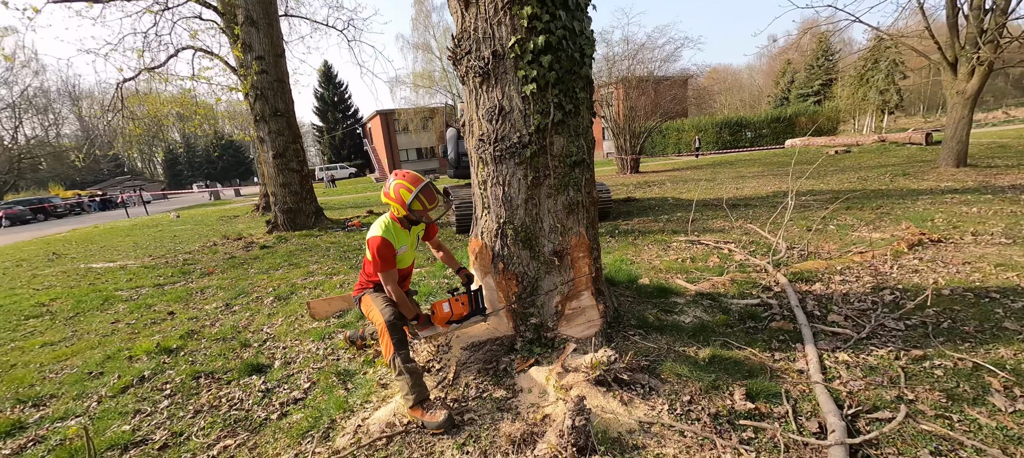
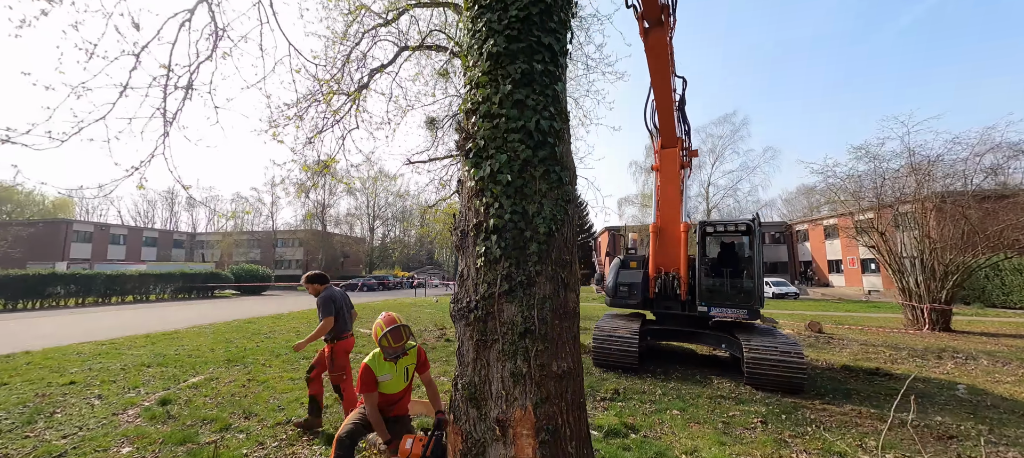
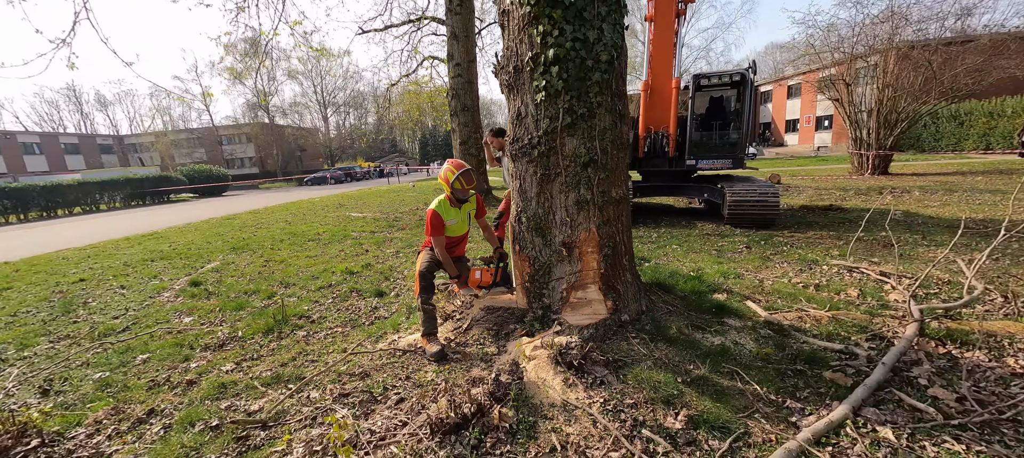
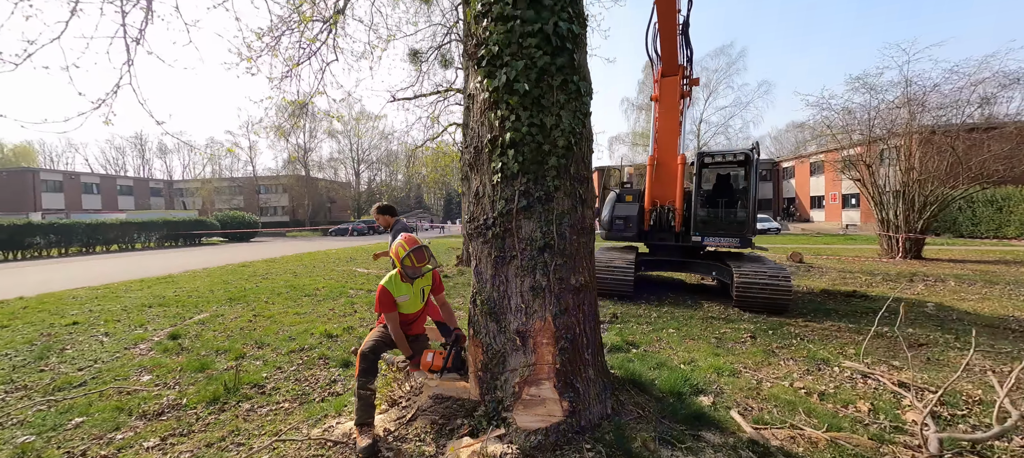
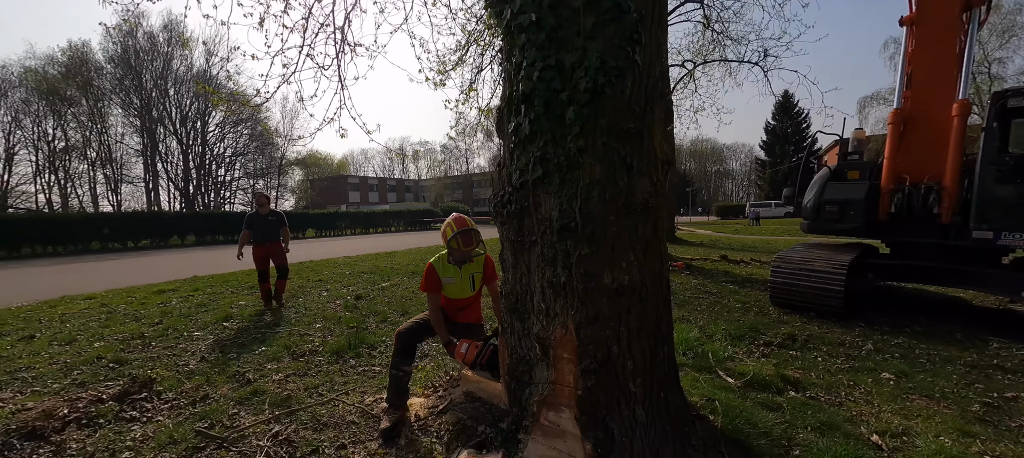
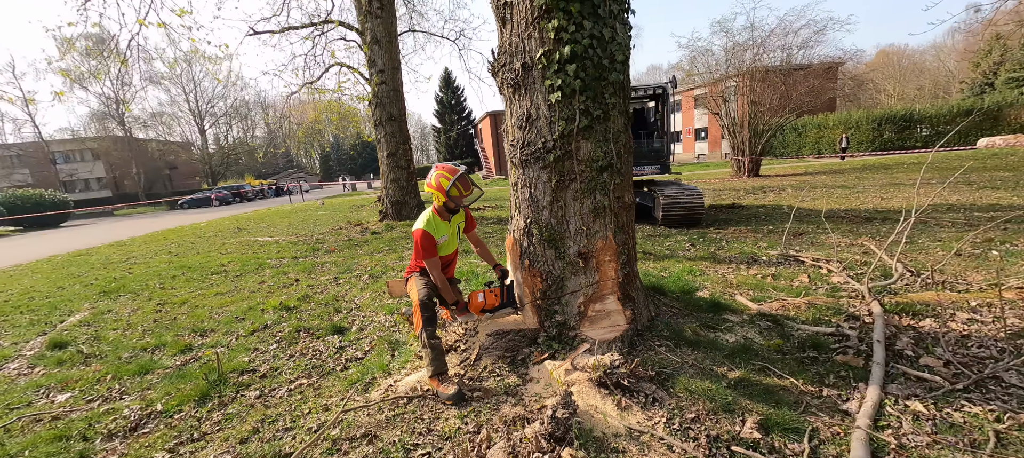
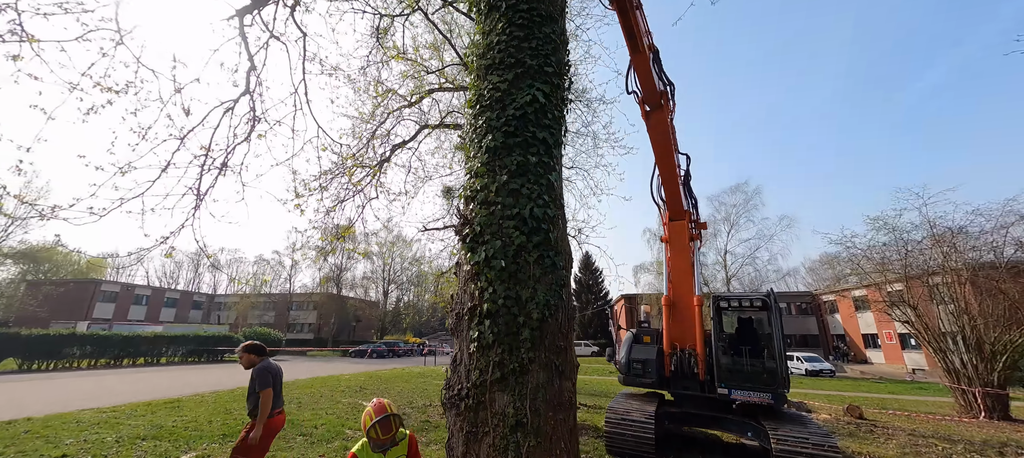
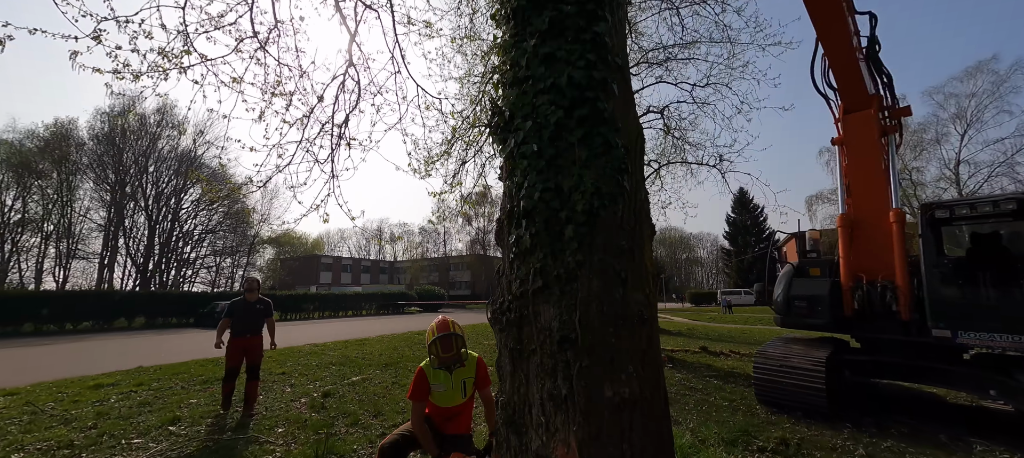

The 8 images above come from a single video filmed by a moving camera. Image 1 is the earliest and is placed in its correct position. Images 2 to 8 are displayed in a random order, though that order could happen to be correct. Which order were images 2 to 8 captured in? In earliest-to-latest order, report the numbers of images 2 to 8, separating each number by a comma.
6, 3, 4, 2, 7, 8, 5
